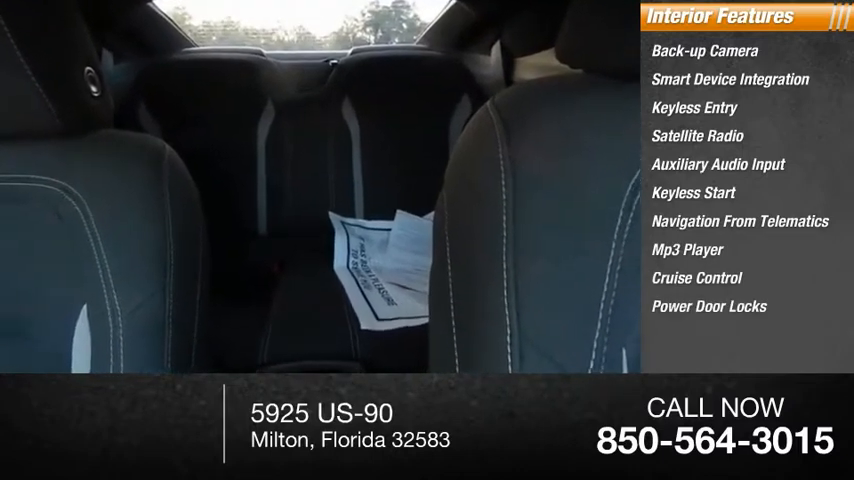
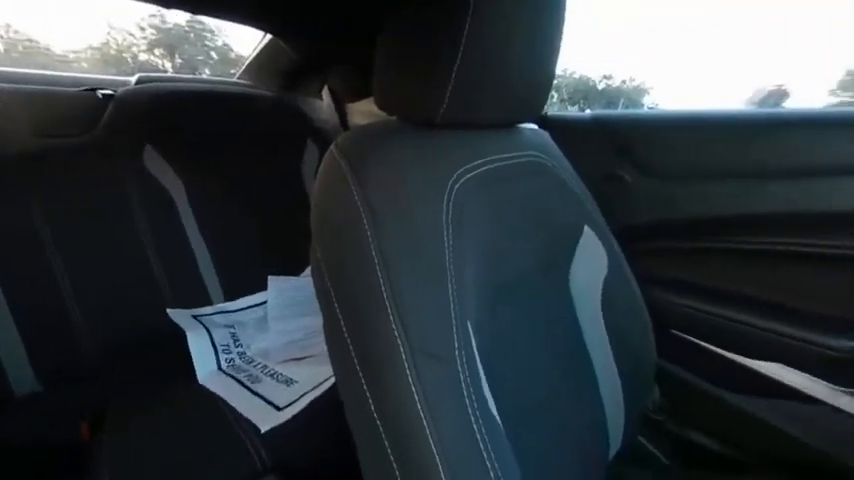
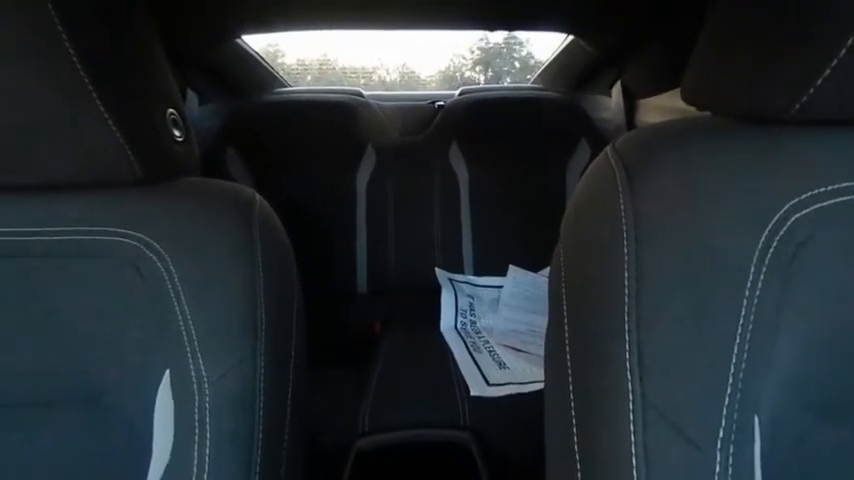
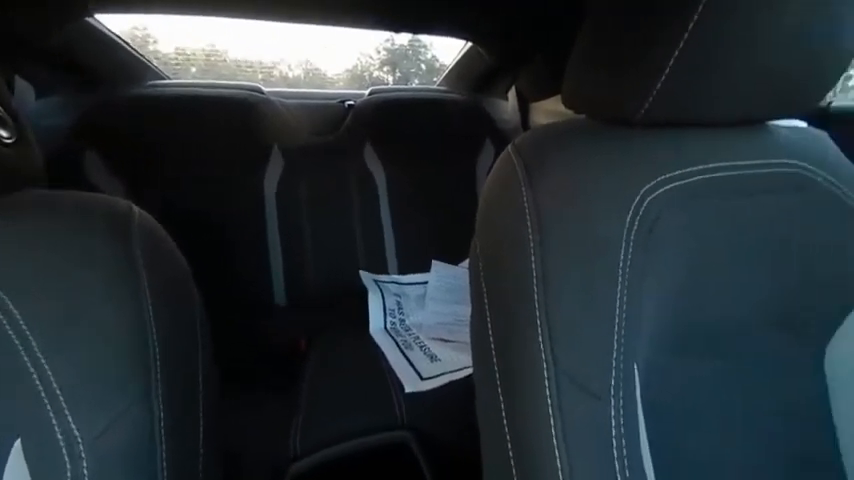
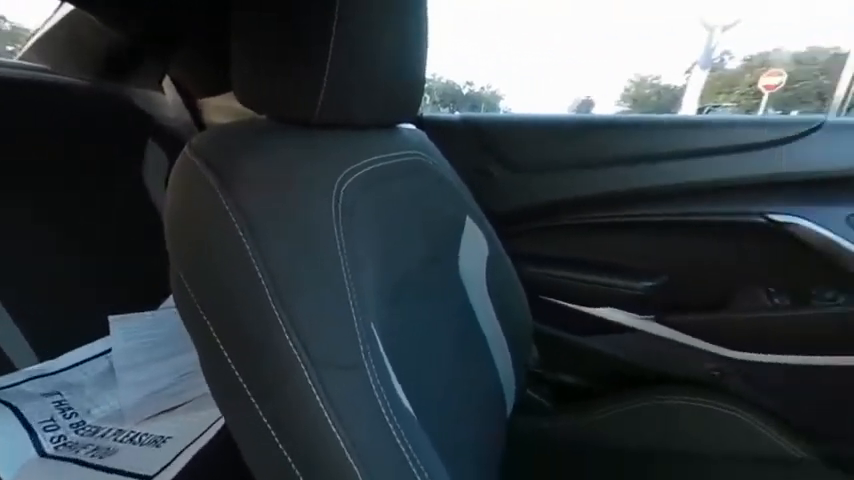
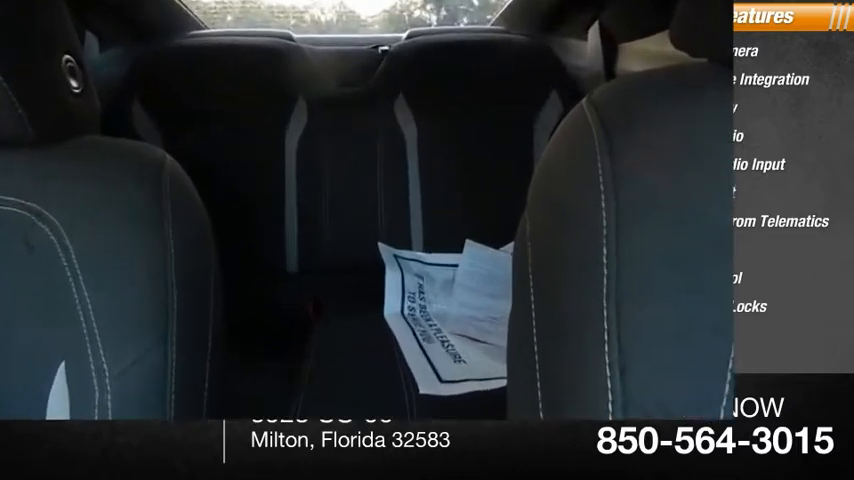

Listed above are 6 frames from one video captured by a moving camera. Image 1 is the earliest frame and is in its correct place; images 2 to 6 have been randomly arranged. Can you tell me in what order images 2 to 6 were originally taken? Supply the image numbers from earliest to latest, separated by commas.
6, 3, 4, 2, 5
